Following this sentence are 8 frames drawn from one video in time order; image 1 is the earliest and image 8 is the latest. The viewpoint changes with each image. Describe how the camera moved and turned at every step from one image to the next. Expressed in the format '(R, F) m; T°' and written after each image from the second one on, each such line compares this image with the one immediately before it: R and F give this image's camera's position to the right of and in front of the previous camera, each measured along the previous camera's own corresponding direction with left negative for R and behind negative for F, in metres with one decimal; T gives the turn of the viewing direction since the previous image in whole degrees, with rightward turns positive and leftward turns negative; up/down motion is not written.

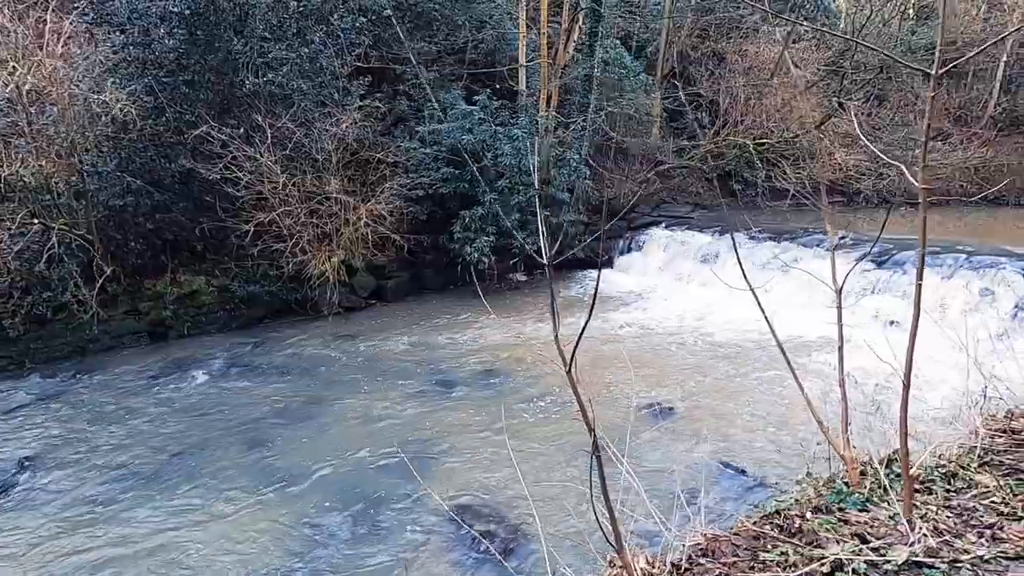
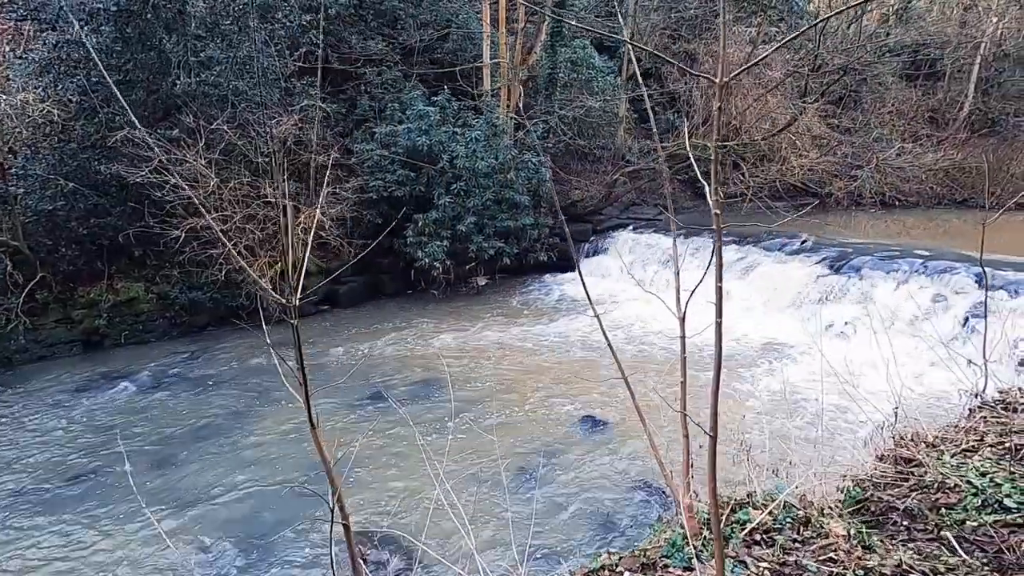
(+0.7, +0.2) m; +1°
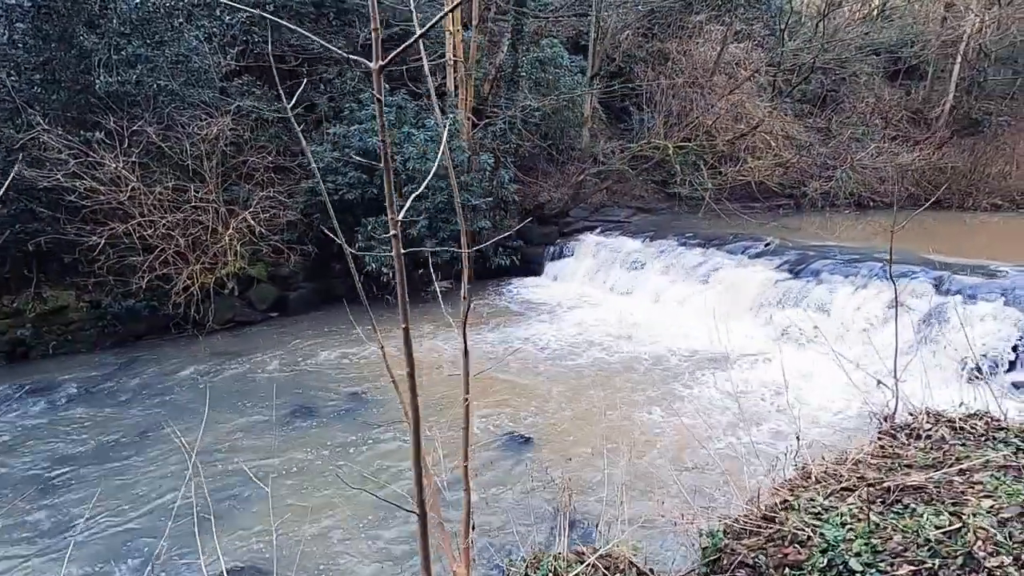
(+0.8, +0.3) m; 0°
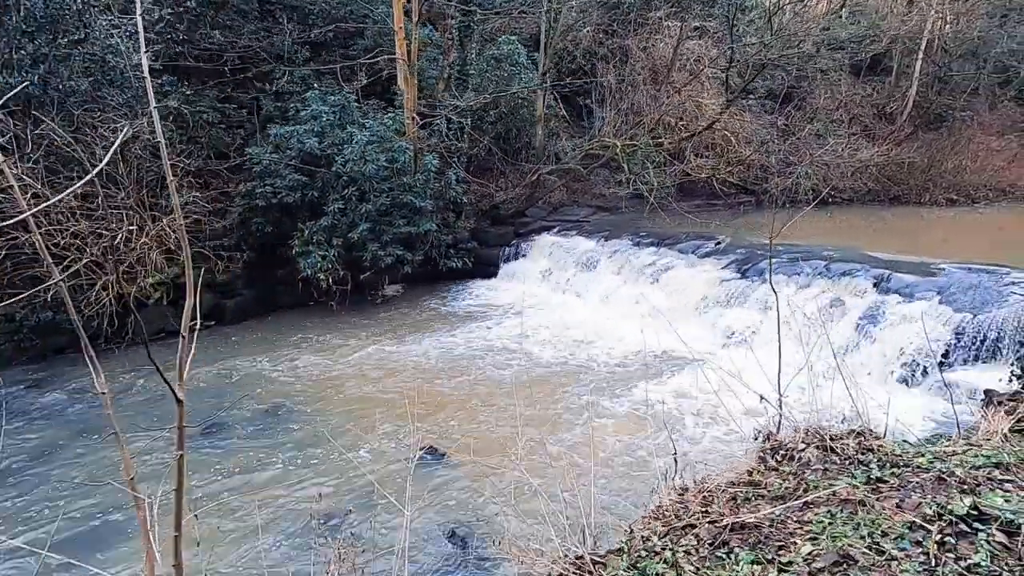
(+0.8, +0.2) m; +2°
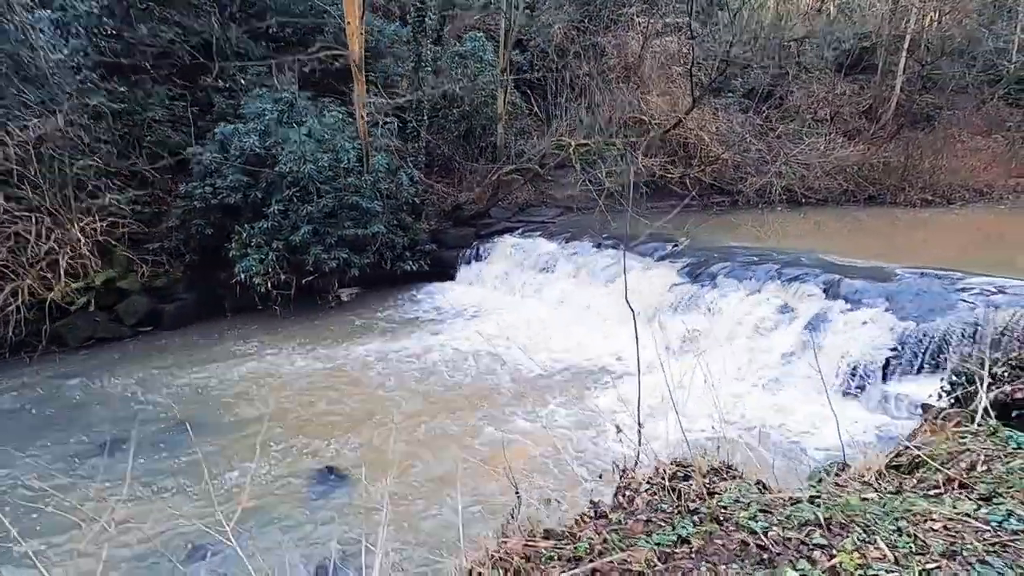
(+0.9, +0.3) m; 0°
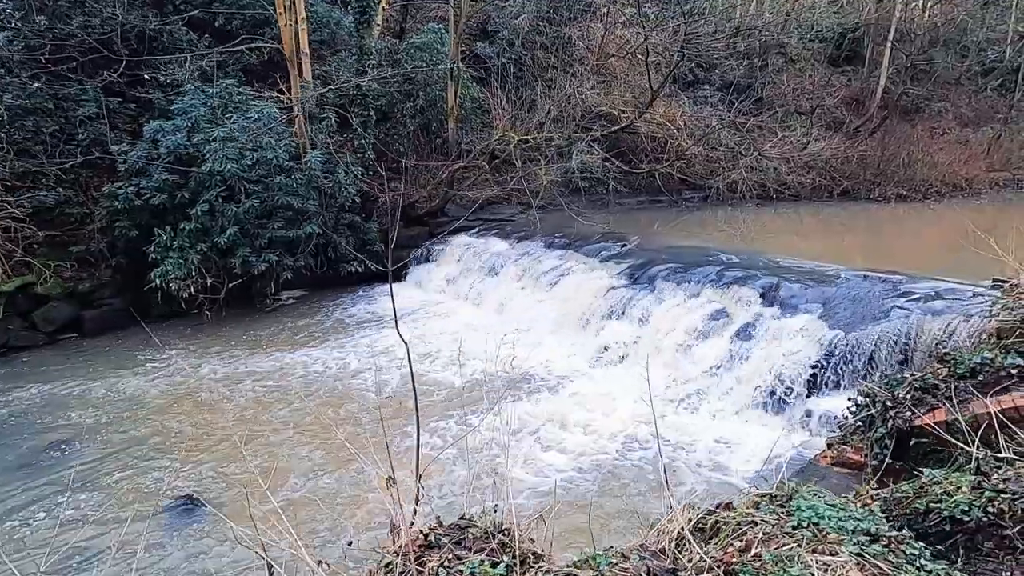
(+1.1, +0.4) m; 0°
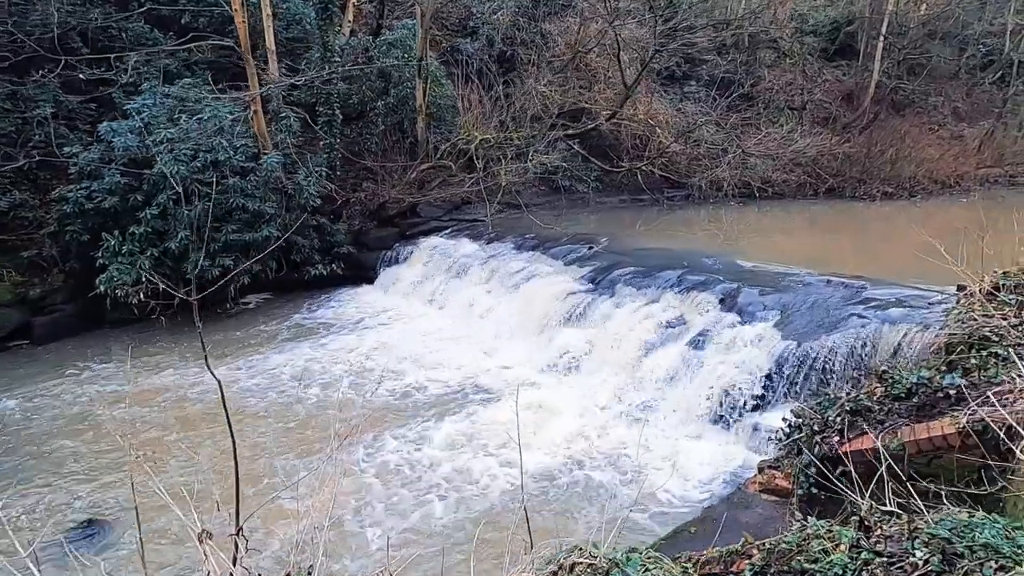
(+0.7, +0.3) m; 0°
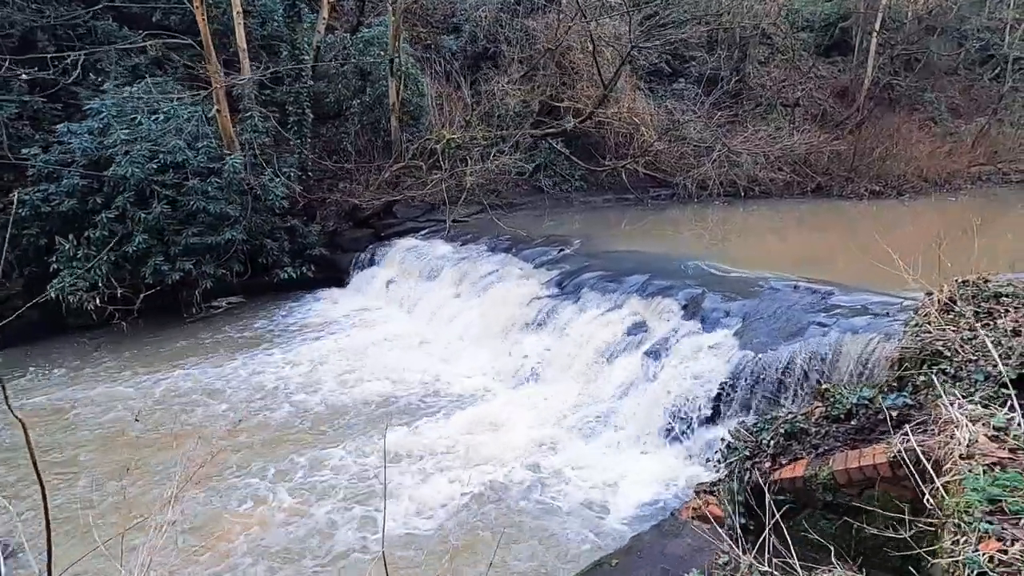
(+0.6, +0.2) m; 0°
